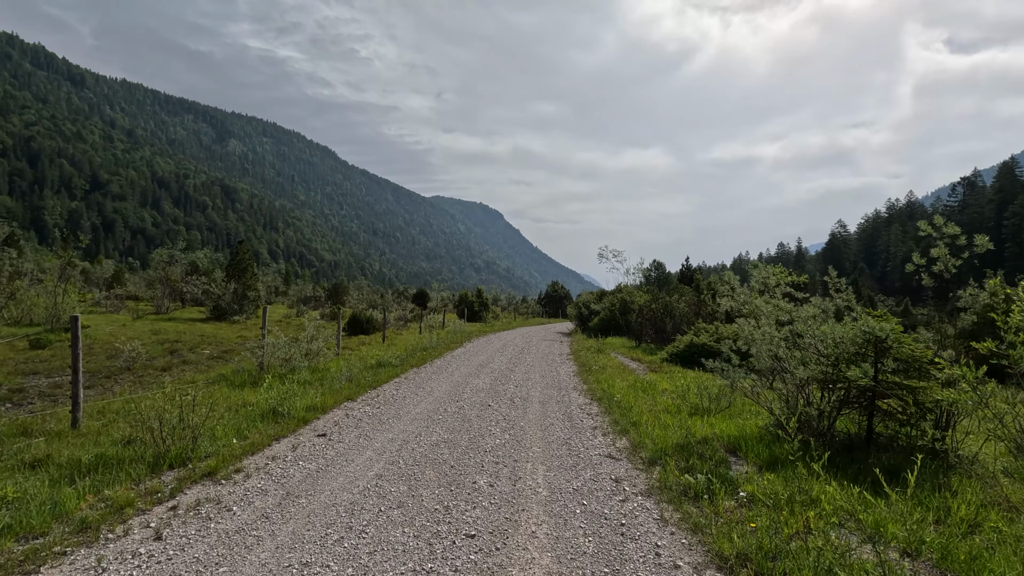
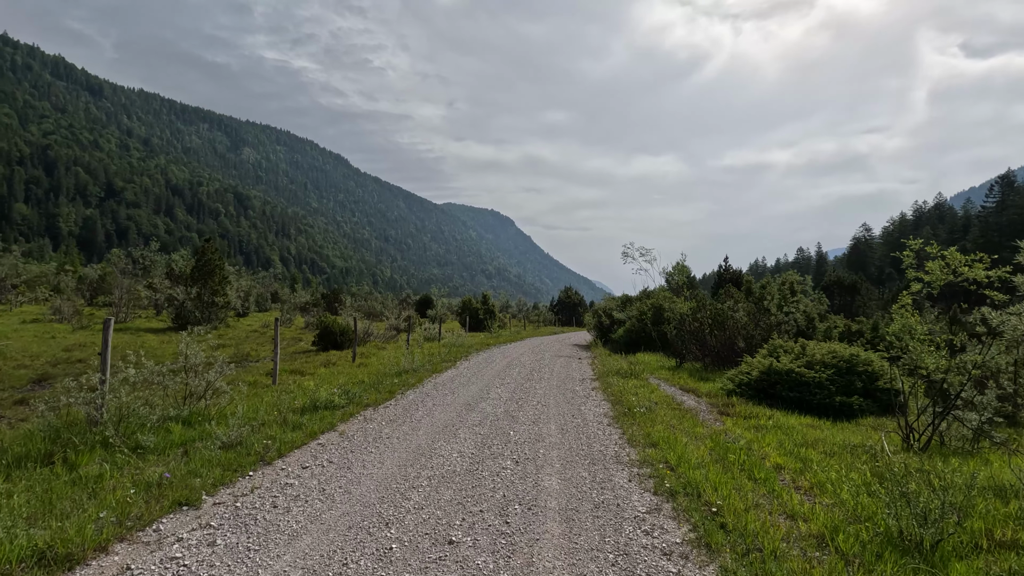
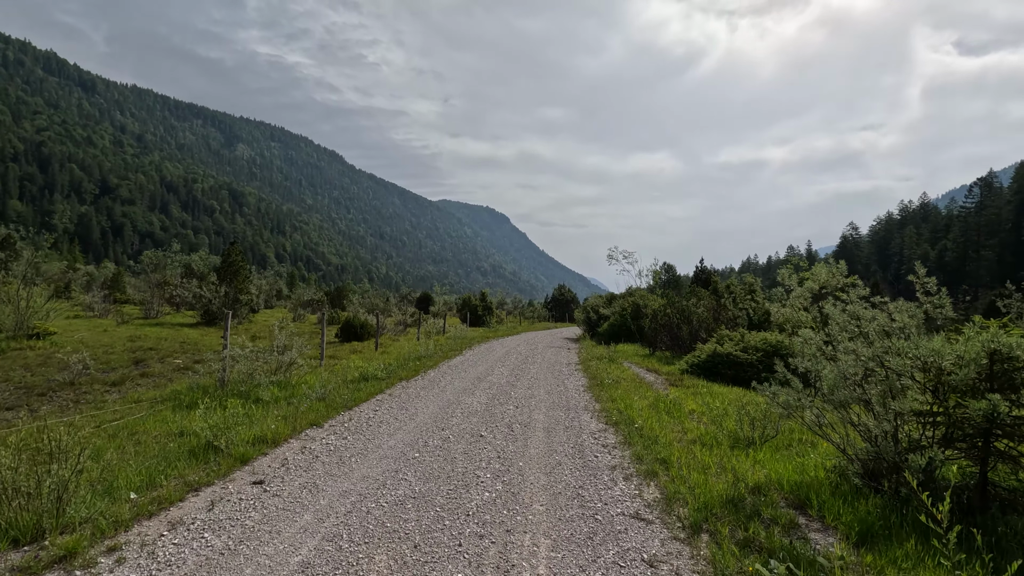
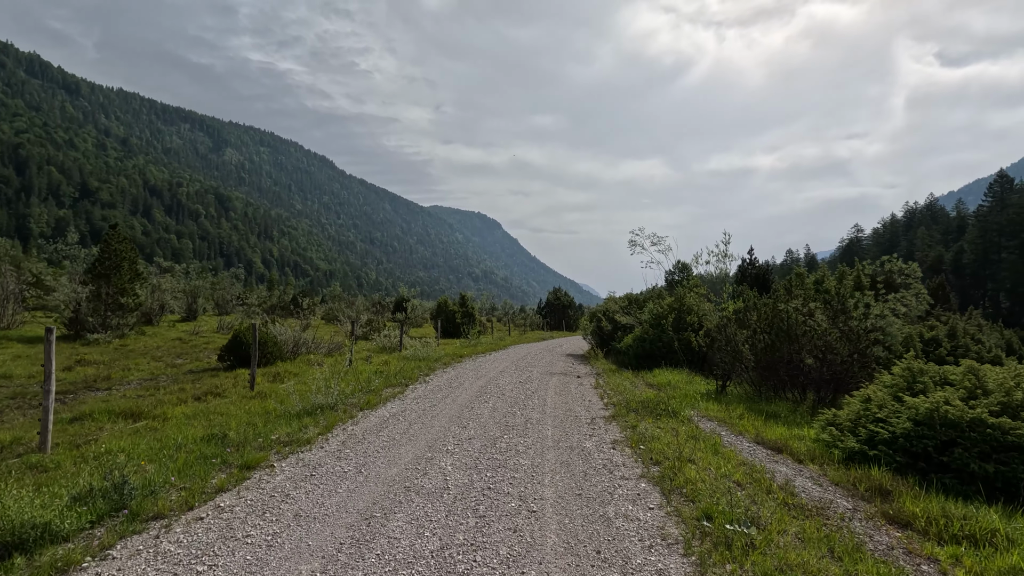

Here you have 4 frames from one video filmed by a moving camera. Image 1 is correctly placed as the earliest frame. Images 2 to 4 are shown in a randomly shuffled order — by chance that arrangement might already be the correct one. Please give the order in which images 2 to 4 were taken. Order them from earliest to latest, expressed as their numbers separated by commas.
3, 2, 4
